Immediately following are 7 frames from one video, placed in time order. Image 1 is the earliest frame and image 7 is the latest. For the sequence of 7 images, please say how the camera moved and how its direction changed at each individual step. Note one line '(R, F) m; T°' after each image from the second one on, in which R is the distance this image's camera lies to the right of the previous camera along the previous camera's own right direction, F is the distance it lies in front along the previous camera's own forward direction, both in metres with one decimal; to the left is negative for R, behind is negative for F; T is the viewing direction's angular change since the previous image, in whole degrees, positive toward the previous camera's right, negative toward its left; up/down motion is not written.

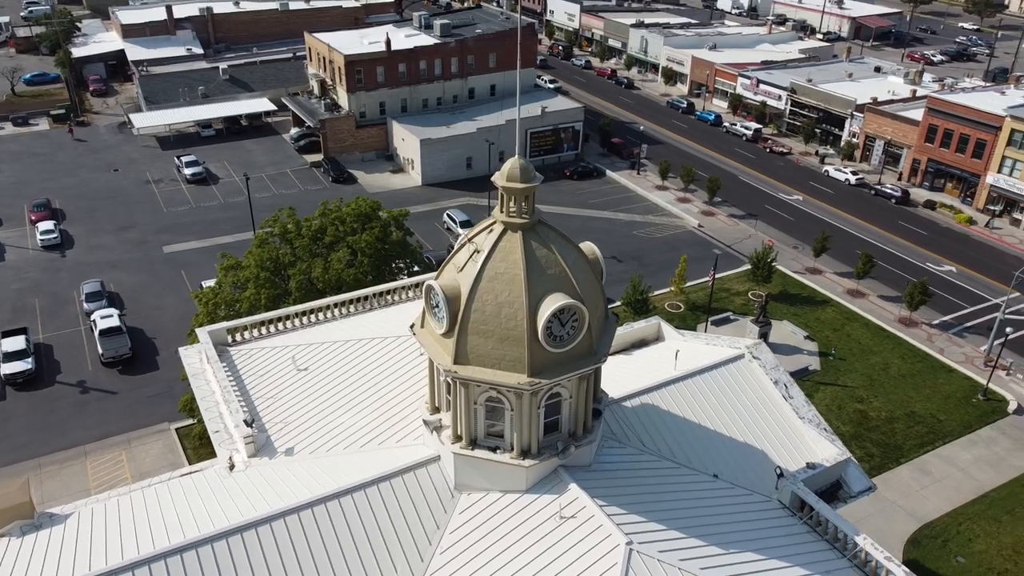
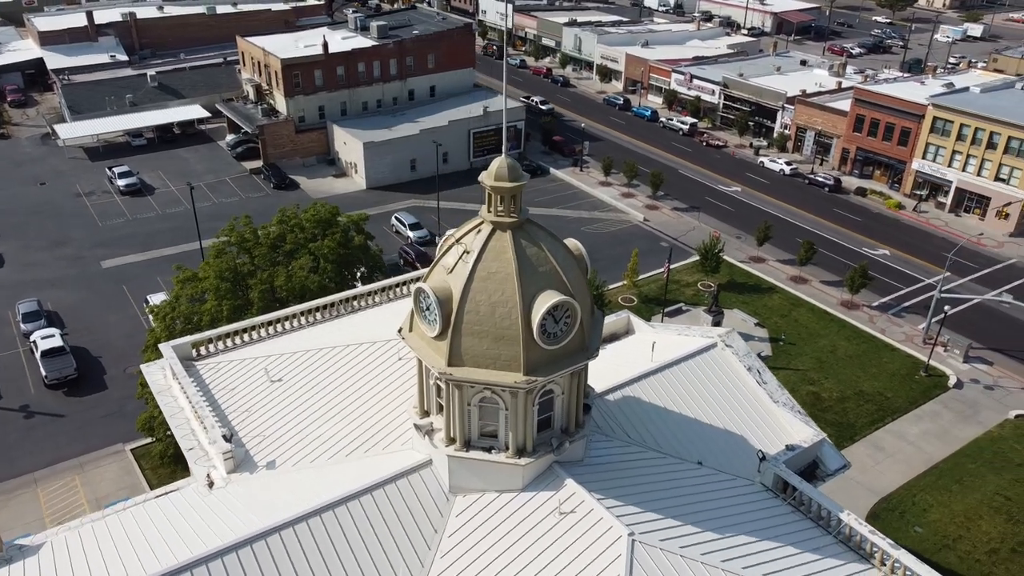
(-1.3, 0.0) m; +5°
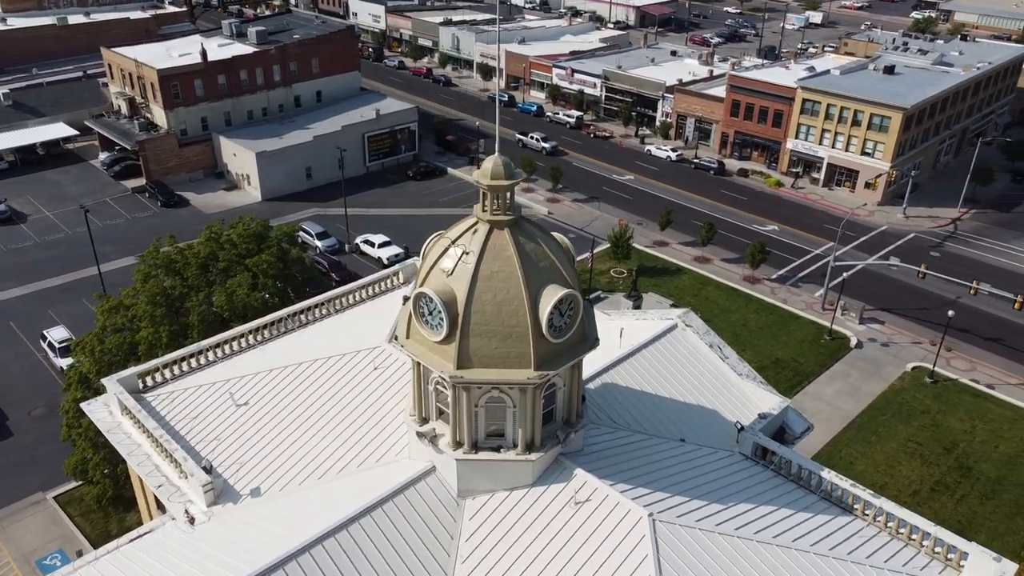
(-2.8, +0.2) m; +9°
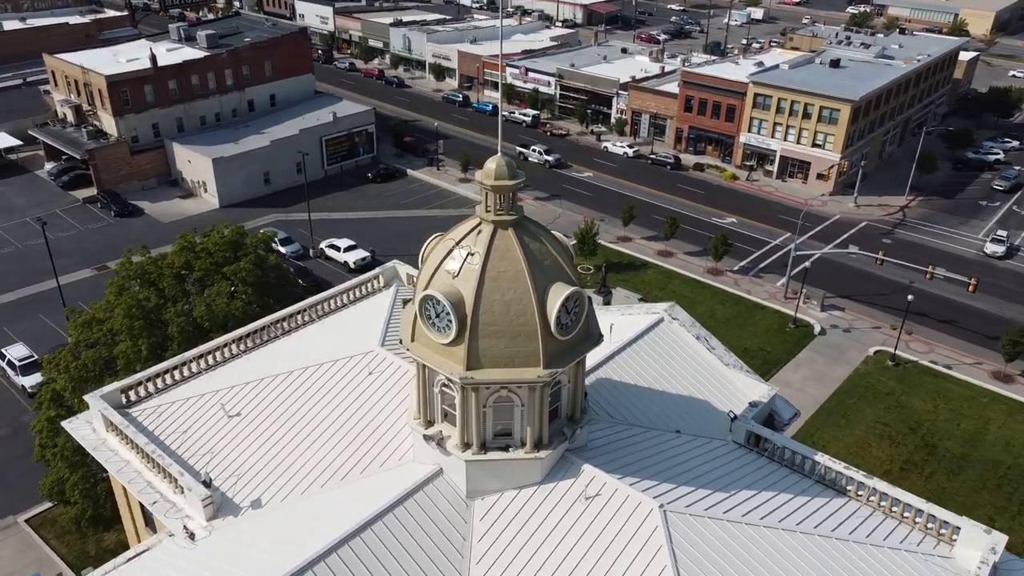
(-1.3, 0.0) m; +4°
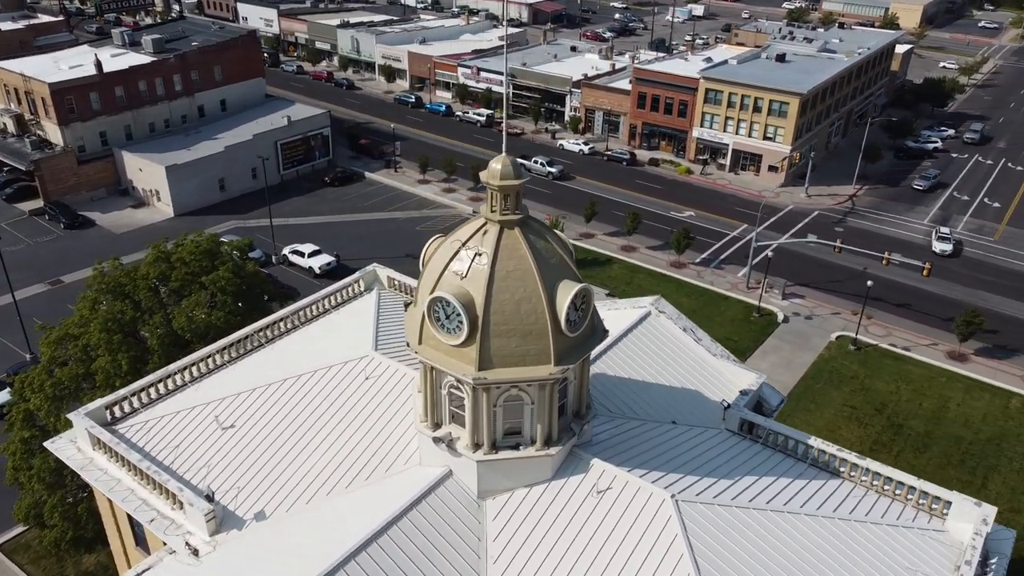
(-1.4, 0.0) m; +4°
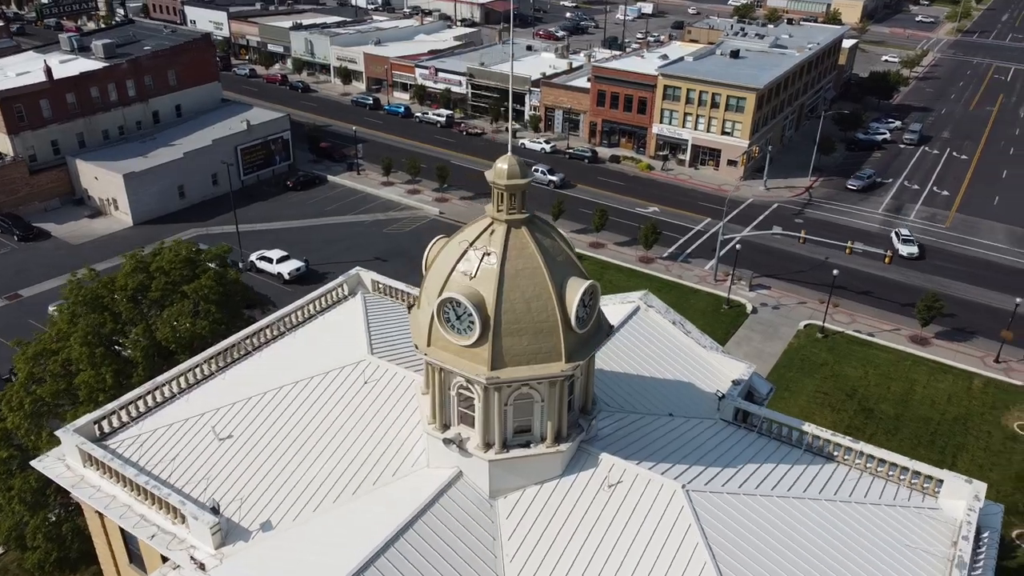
(-1.3, 0.0) m; +3°
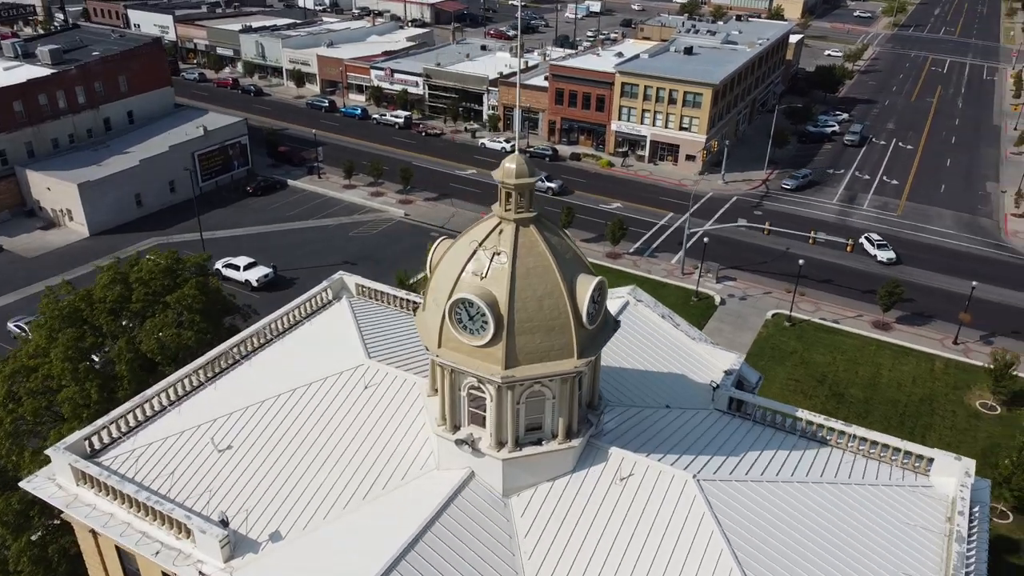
(-1.3, 0.0) m; +3°
